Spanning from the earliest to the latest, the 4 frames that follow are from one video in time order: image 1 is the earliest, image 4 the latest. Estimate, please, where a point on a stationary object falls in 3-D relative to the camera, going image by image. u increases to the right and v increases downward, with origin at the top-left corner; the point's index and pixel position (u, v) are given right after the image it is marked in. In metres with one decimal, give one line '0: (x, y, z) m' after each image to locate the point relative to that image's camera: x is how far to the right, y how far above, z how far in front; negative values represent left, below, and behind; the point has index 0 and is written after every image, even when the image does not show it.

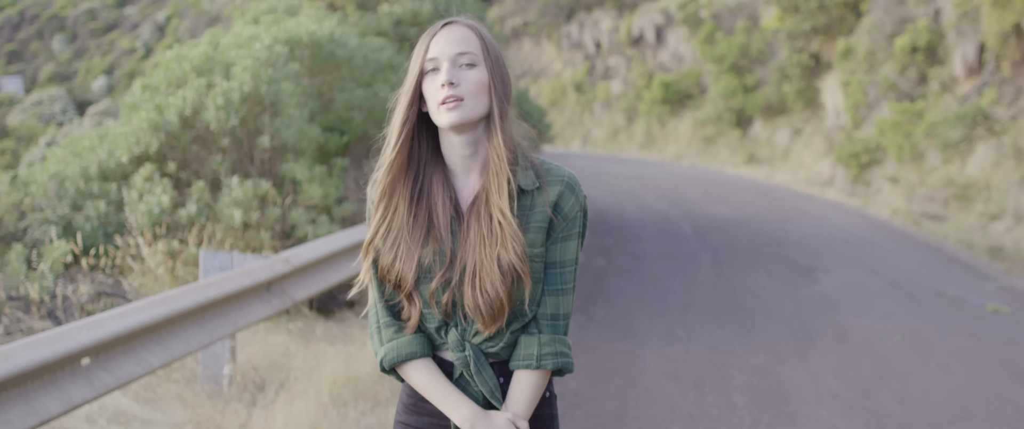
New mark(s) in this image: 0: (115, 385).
0: (-1.1, -0.5, +3.1) m
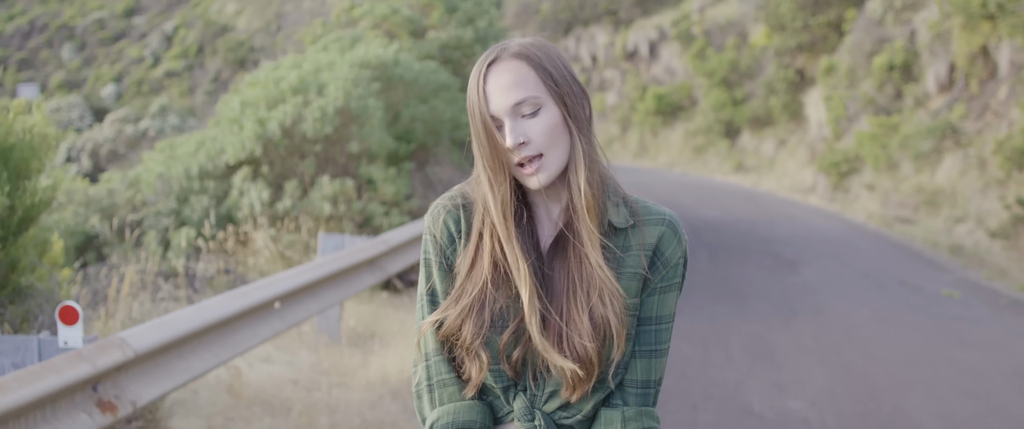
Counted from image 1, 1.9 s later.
0: (-0.8, -0.4, +4.3) m
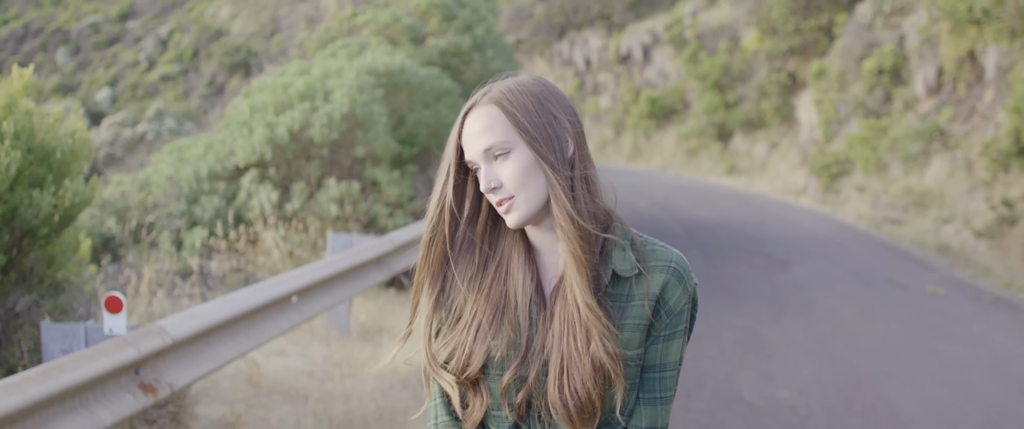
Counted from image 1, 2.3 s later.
0: (-0.8, -0.4, +4.6) m
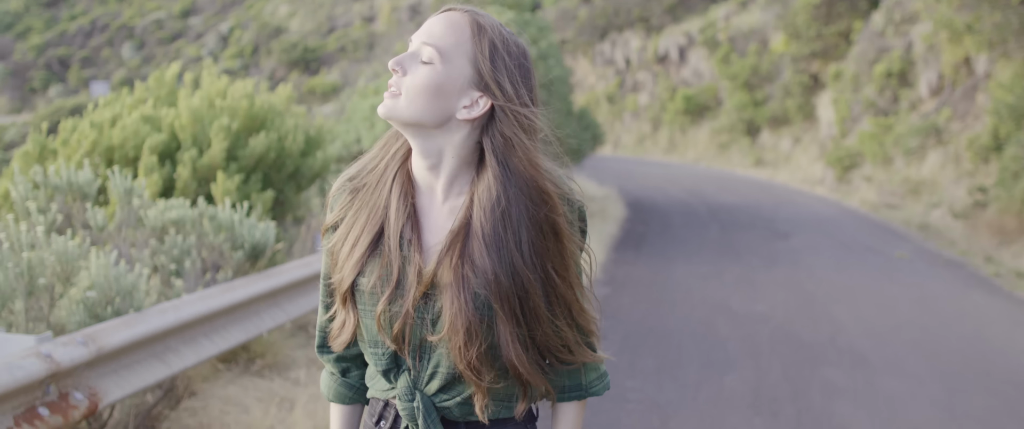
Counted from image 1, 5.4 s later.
0: (-0.4, -0.2, +6.9) m
